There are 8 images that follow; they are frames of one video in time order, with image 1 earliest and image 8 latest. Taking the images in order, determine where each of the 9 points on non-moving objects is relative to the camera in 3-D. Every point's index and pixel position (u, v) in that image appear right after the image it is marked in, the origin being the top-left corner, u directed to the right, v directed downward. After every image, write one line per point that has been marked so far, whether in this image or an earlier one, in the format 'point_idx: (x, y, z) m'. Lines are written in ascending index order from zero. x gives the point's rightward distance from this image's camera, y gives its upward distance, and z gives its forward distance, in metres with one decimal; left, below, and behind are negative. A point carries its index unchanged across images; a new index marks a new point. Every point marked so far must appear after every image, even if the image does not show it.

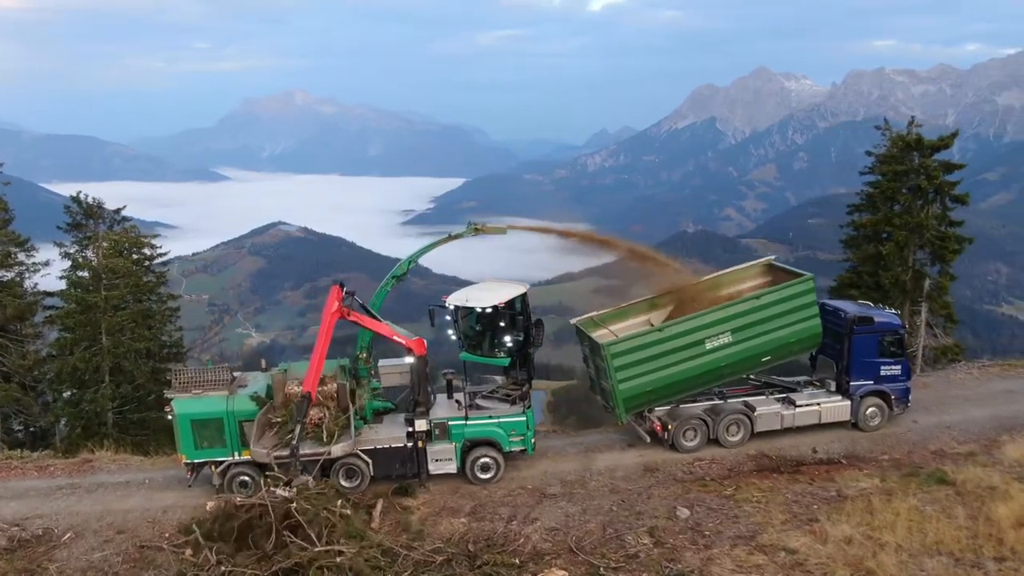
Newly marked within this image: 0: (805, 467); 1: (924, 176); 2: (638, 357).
0: (+4.5, -2.8, +11.1) m
1: (+11.7, +3.2, +19.8) m
2: (+2.0, -1.1, +11.3) m
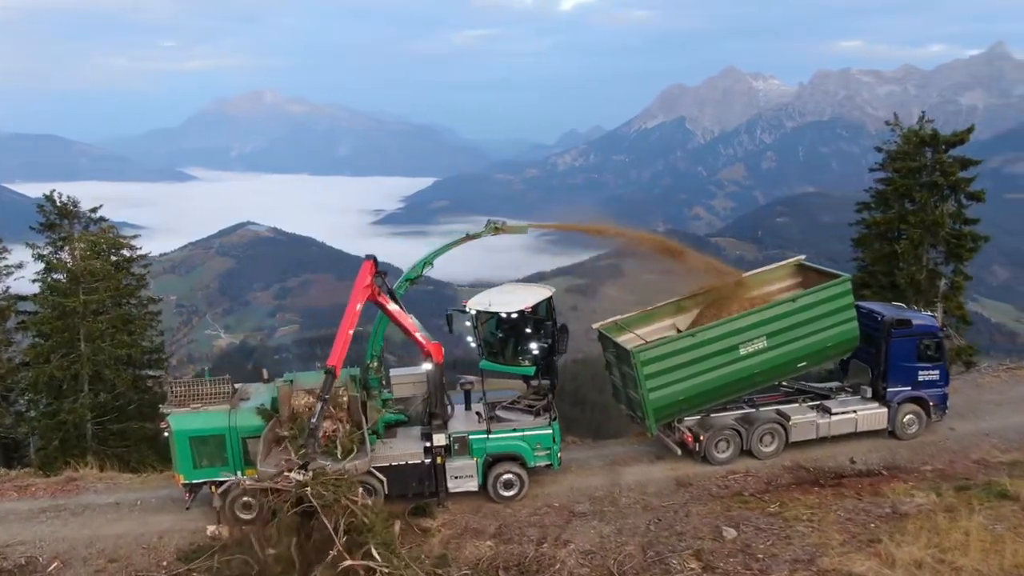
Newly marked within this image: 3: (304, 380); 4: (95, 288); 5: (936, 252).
0: (+4.9, -2.8, +10.5) m
1: (+11.8, +3.2, +19.4) m
2: (+2.3, -1.1, +10.7) m
3: (-3.0, -1.3, +10.2) m
4: (-11.5, 0.0, +19.6) m
5: (+11.9, +1.1, +19.9) m
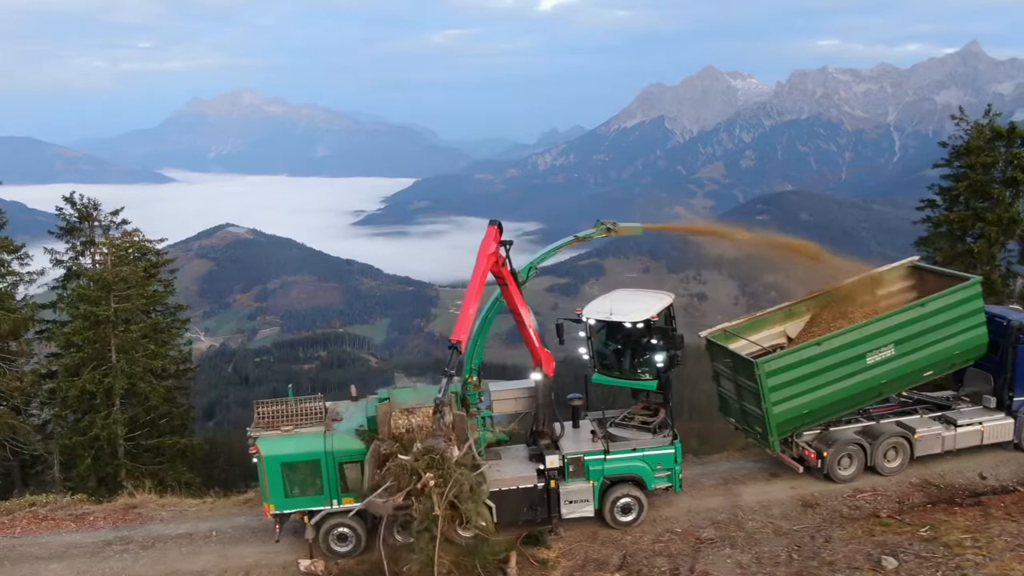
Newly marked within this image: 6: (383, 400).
0: (+6.4, -2.9, +9.7) m
1: (+13.2, +3.2, +18.7) m
2: (+3.9, -1.2, +9.8) m
3: (-1.4, -1.4, +9.3) m
4: (-10.1, -0.2, +18.7) m
5: (+13.3, +1.1, +19.1) m
6: (-1.6, -1.5, +9.2) m
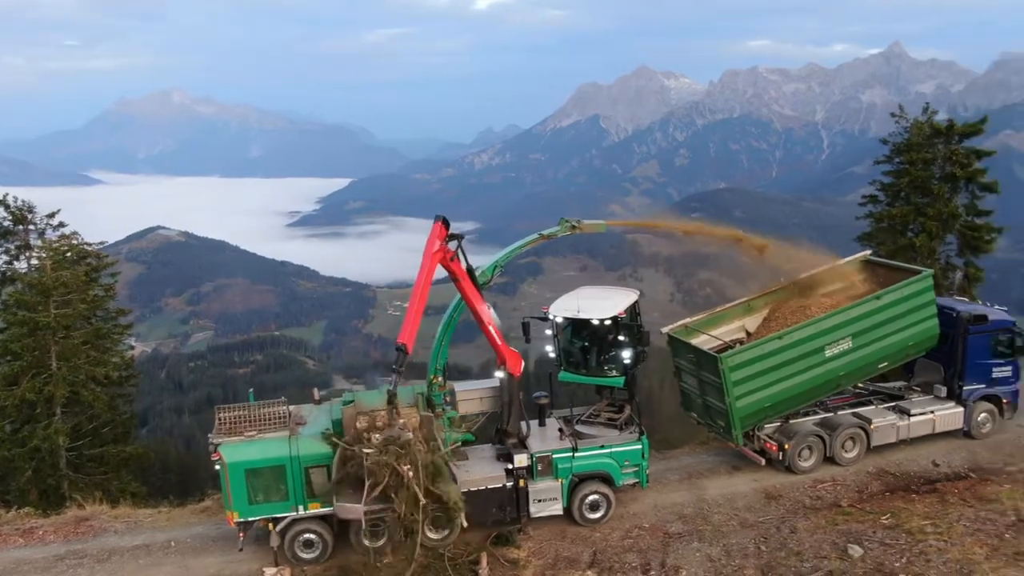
0: (+6.0, -2.8, +10.0) m
1: (+12.1, +3.4, +19.4) m
2: (+3.4, -1.1, +10.0) m
3: (-1.8, -1.4, +9.1) m
4: (-11.1, -0.3, +17.8) m
5: (+12.2, +1.2, +19.9) m
6: (-2.0, -1.5, +9.0) m
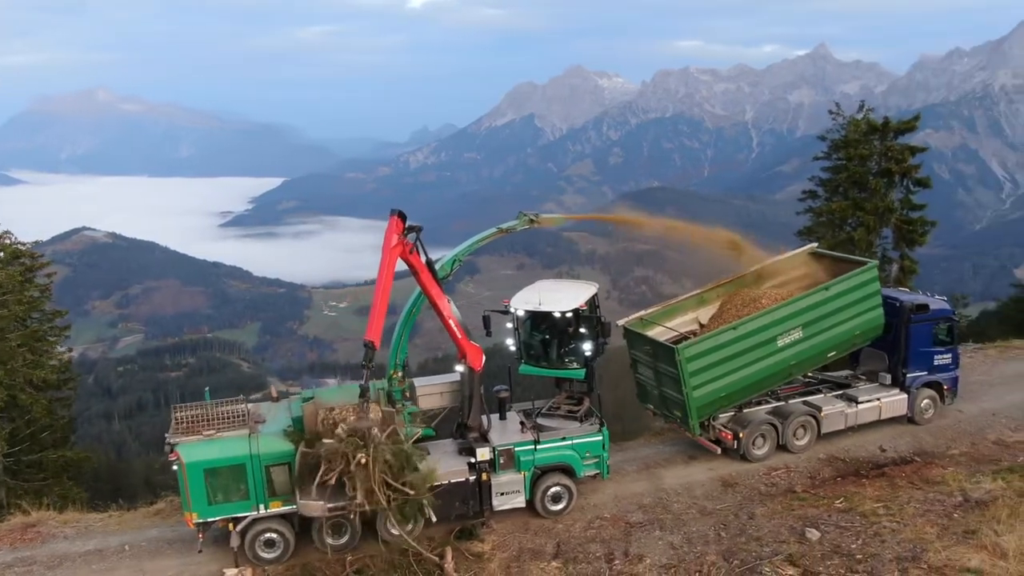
0: (+5.4, -2.6, +10.3) m
1: (+10.8, +3.6, +20.2) m
2: (+2.8, -1.0, +10.2) m
3: (-2.3, -1.3, +9.0) m
4: (-12.2, -0.3, +17.1) m
5: (+10.9, +1.4, +20.6) m
6: (-2.5, -1.4, +8.8) m
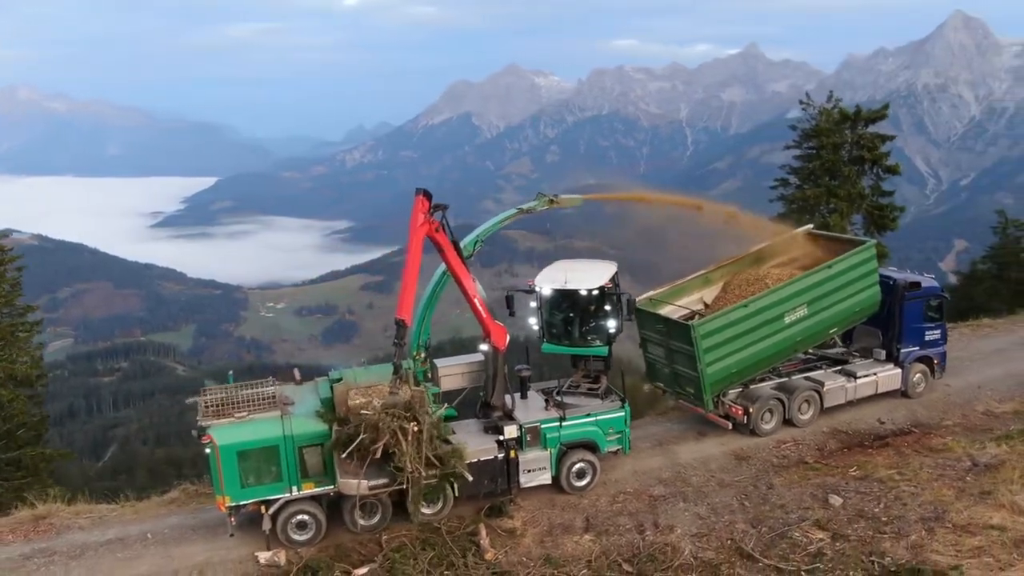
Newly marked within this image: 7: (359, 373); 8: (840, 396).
0: (+5.7, -2.3, +10.8) m
1: (+10.4, +4.0, +20.9) m
2: (+3.1, -0.7, +10.4) m
3: (-2.0, -1.1, +8.9) m
4: (-12.3, -0.1, +16.3) m
5: (+10.5, +1.9, +21.4) m
6: (-2.2, -1.1, +8.7) m
7: (-2.0, -1.1, +8.9) m
8: (+5.4, -1.8, +11.7) m
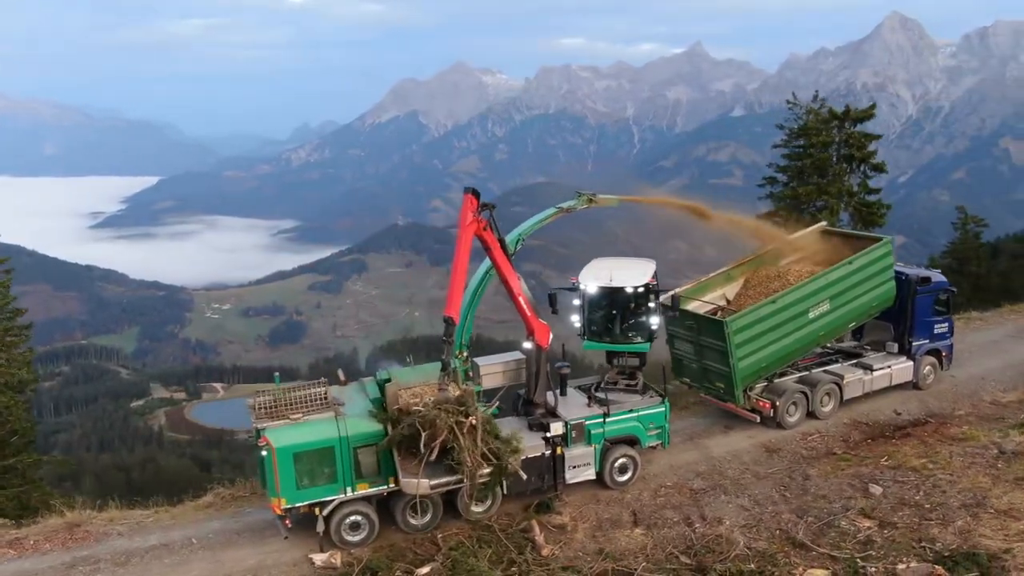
0: (+6.2, -2.2, +11.1) m
1: (+10.3, +4.2, +21.4) m
2: (+3.6, -0.6, +10.6) m
3: (-1.4, -1.1, +8.9) m
4: (-12.1, -0.1, +15.8) m
5: (+10.4, +2.0, +21.9) m
6: (-1.5, -1.1, +8.7) m
7: (-1.4, -1.0, +8.9) m
8: (+5.9, -1.7, +12.0) m
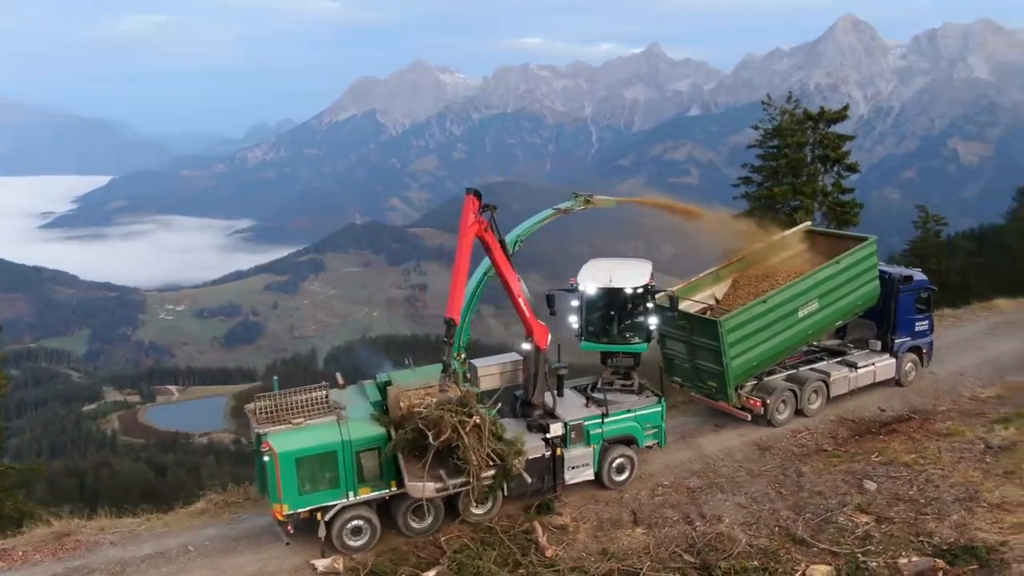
0: (+6.1, -2.2, +11.4) m
1: (+9.8, +4.2, +21.8) m
2: (+3.5, -0.6, +10.8) m
3: (-1.4, -1.1, +8.8) m
4: (-12.4, -0.2, +15.2) m
5: (+9.9, +2.1, +22.4) m
6: (-1.5, -1.2, +8.6) m
7: (-1.3, -1.1, +8.8) m
8: (+5.7, -1.7, +12.3) m
